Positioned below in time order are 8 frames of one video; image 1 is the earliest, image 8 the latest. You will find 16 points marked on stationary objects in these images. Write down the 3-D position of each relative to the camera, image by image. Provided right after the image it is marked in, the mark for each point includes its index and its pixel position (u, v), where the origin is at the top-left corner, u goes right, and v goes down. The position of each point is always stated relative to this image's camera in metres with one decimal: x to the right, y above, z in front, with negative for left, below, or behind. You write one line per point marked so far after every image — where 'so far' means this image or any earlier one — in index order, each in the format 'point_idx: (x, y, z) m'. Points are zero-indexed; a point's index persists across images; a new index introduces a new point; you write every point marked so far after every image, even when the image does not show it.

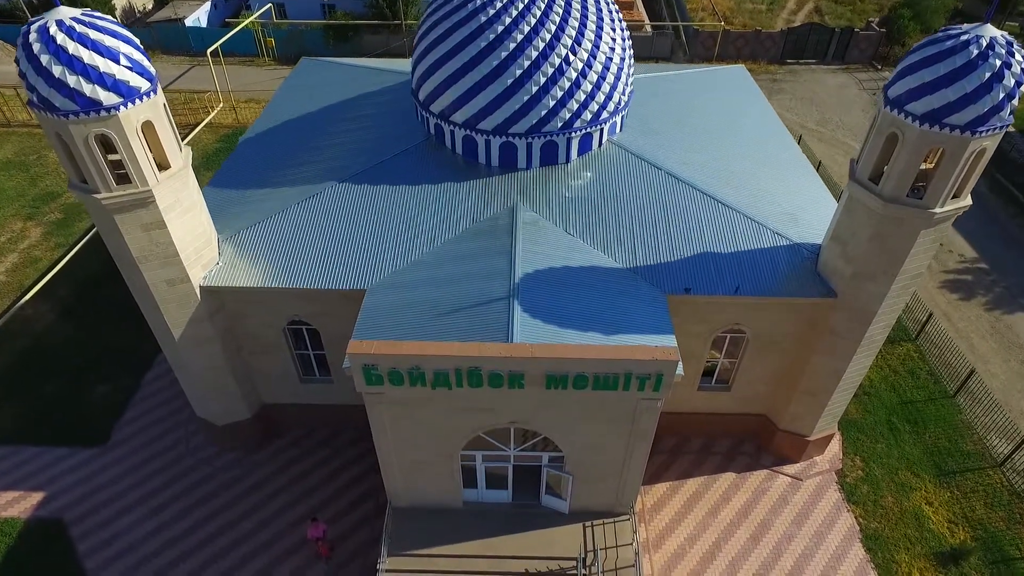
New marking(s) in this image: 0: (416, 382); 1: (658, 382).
0: (-2.0, -1.9, +12.7) m
1: (+3.0, -1.9, +12.6) m
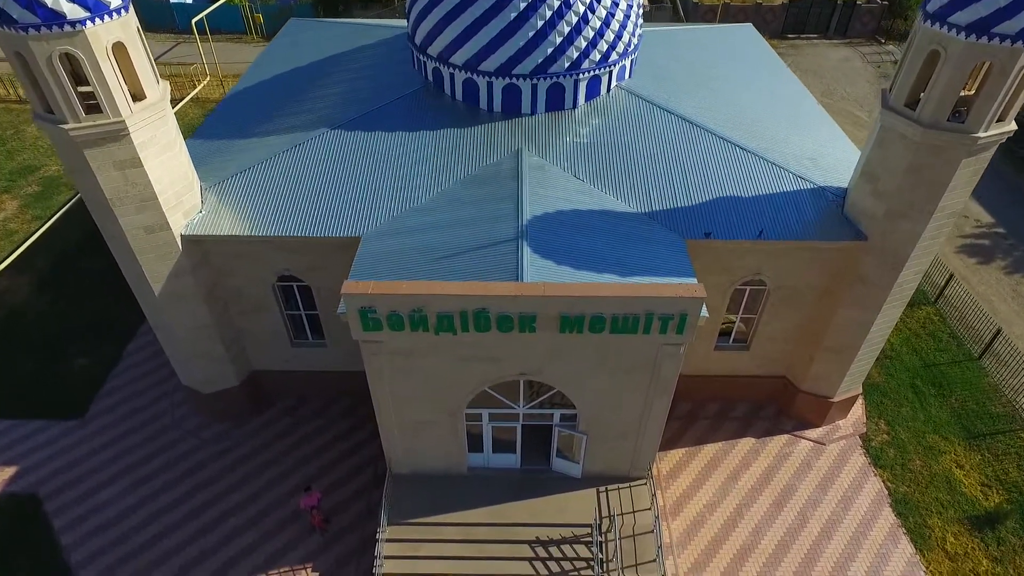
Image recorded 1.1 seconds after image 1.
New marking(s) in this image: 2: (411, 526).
0: (-1.8, -0.7, +11.6) m
1: (+3.2, -0.6, +11.5) m
2: (-2.3, -5.5, +14.3) m
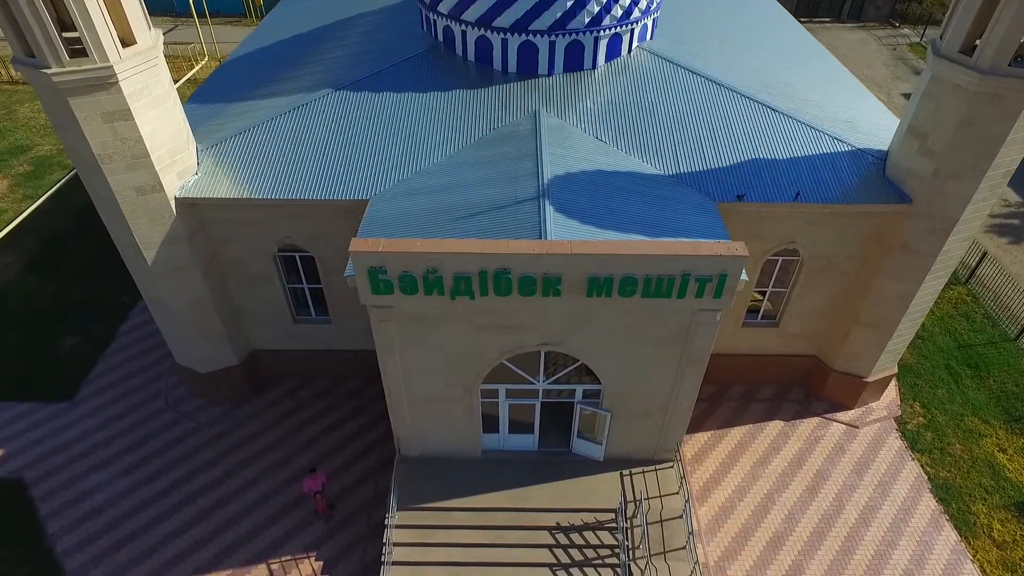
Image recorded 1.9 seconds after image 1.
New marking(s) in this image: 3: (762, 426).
0: (-1.4, 0.0, +10.6) m
1: (+3.6, 0.0, +10.6) m
2: (-1.9, -4.8, +13.3) m
3: (+6.6, -3.6, +16.4) m
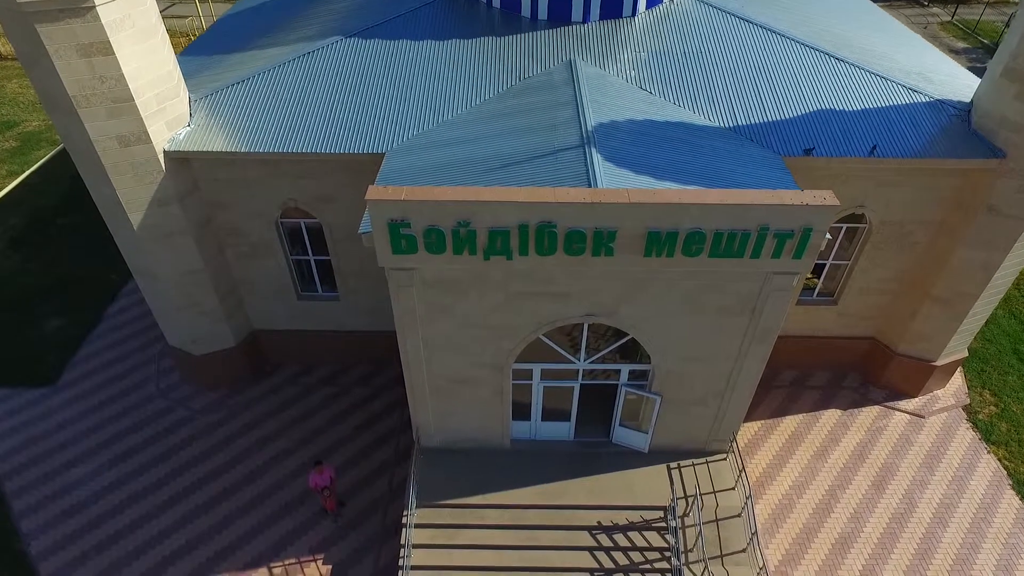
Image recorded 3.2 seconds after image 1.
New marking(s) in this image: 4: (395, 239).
0: (-0.7, +0.6, +9.0) m
1: (+4.2, +0.7, +9.0) m
2: (-1.3, -4.2, +11.7) m
3: (+7.3, -3.0, +14.8) m
4: (-1.7, +0.7, +8.9) m
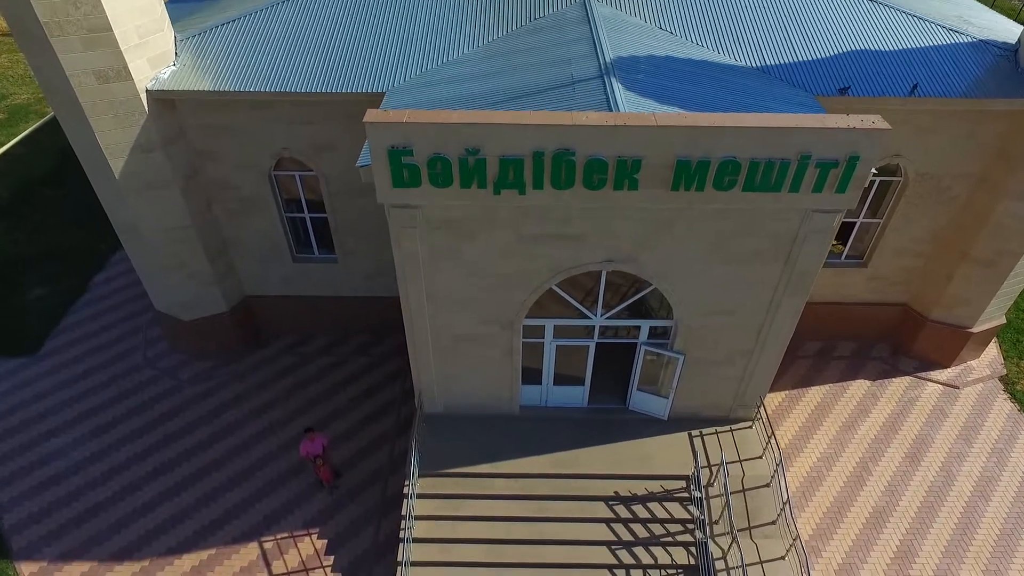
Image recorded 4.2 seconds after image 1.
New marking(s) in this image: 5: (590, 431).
0: (-0.5, +1.4, +8.2) m
1: (+4.4, +1.5, +8.1) m
2: (-1.1, -3.4, +10.9) m
3: (+7.5, -2.2, +13.9) m
4: (-1.5, +1.6, +8.1) m
5: (+1.5, -2.7, +11.5) m
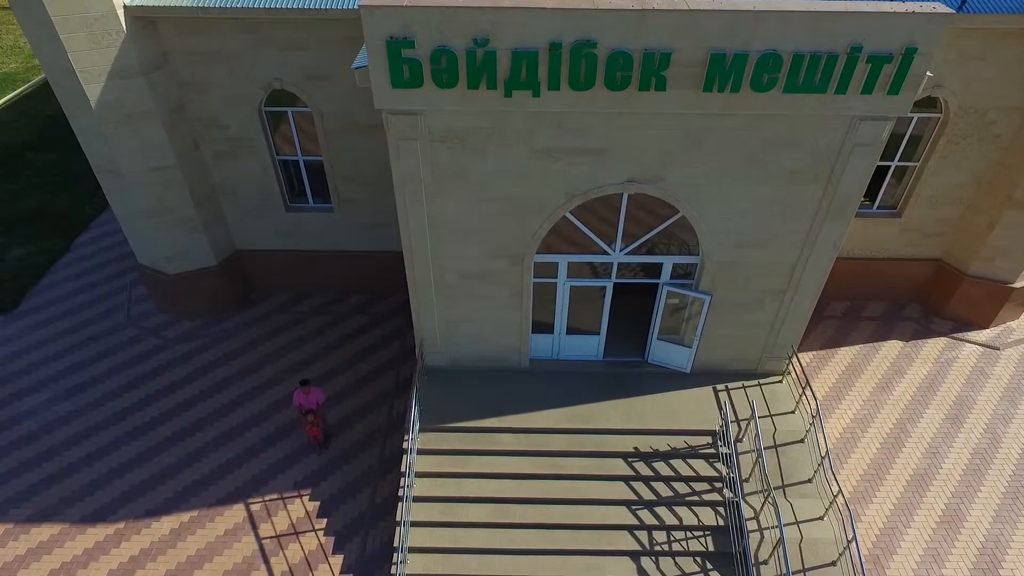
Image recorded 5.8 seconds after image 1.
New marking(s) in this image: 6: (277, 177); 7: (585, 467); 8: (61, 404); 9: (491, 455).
0: (-0.4, +2.5, +7.3) m
1: (+4.6, +2.5, +7.2) m
2: (-1.0, -2.3, +9.9) m
3: (+7.6, -1.2, +12.9) m
4: (-1.4, +2.6, +7.2) m
5: (+1.6, -1.6, +10.5) m
6: (-4.6, +2.2, +12.1) m
7: (+1.1, -2.8, +9.7) m
8: (-8.6, -2.2, +11.8) m
9: (-0.4, -2.6, +9.8) m
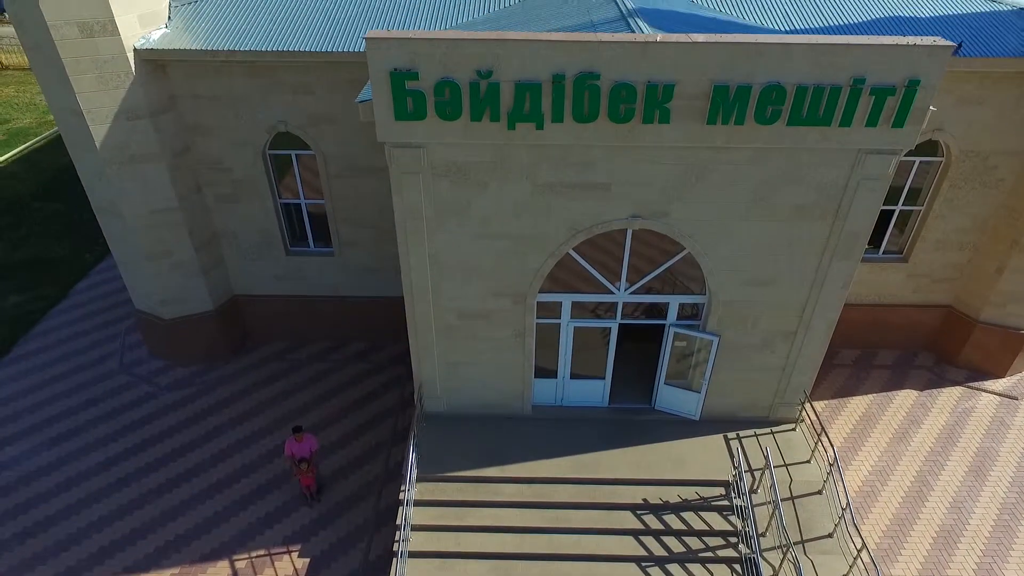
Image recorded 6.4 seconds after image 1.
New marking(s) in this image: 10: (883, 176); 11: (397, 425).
0: (-0.4, +2.1, +7.3) m
1: (+4.6, +2.1, +7.2) m
2: (-0.9, -3.0, +9.4) m
3: (+7.7, -2.2, +12.5) m
4: (-1.3, +2.2, +7.2) m
5: (+1.6, -2.3, +10.1) m
6: (-4.6, +1.3, +12.0) m
7: (+1.2, -3.4, +9.1) m
8: (-8.6, -3.0, +11.3) m
9: (-0.3, -3.2, +9.2) m
10: (+4.7, +1.4, +7.7) m
11: (-2.2, -2.6, +11.8) m
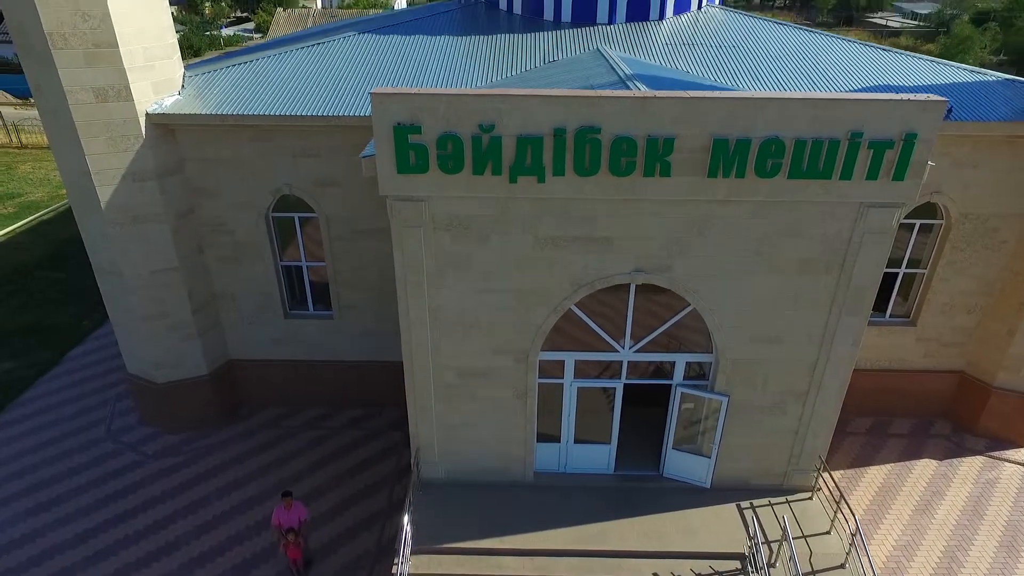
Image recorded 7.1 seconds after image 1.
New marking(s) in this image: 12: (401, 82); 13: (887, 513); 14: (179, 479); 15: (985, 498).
0: (-0.3, +1.5, +7.3) m
1: (+4.6, +1.5, +7.2) m
2: (-0.9, -3.8, +8.8) m
3: (+7.7, -3.4, +12.0) m
4: (-1.3, +1.6, +7.3) m
5: (+1.7, -3.3, +9.6) m
6: (-4.5, +0.1, +12.0) m
7: (+1.2, -4.2, +8.5) m
8: (-8.5, -4.1, +10.7) m
9: (-0.3, -4.1, +8.6) m
10: (+4.7, +0.7, +7.7) m
11: (-2.2, -3.7, +11.2) m
12: (-2.0, +3.7, +11.0) m
13: (+6.7, -4.0, +11.0) m
14: (-6.3, -3.6, +11.6) m
15: (+8.6, -3.8, +11.3) m
